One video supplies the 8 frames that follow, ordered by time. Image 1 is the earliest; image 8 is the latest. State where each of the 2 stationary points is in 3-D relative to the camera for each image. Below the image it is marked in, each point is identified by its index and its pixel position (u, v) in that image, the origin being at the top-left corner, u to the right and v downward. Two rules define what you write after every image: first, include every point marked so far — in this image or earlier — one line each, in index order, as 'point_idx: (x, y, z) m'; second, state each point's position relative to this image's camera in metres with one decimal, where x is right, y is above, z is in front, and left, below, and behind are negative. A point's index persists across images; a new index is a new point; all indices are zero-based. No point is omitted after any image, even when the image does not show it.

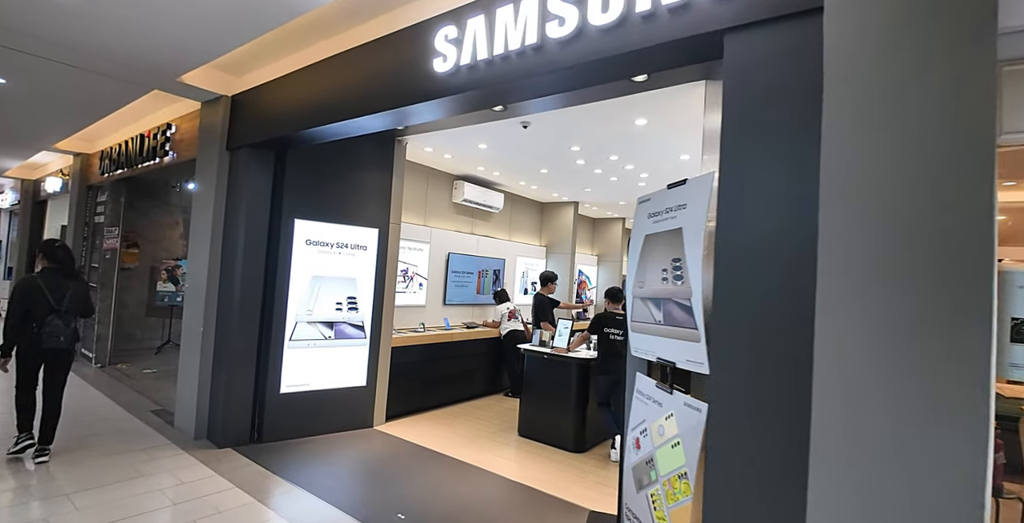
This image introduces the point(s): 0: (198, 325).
0: (-2.6, -0.5, +4.1) m
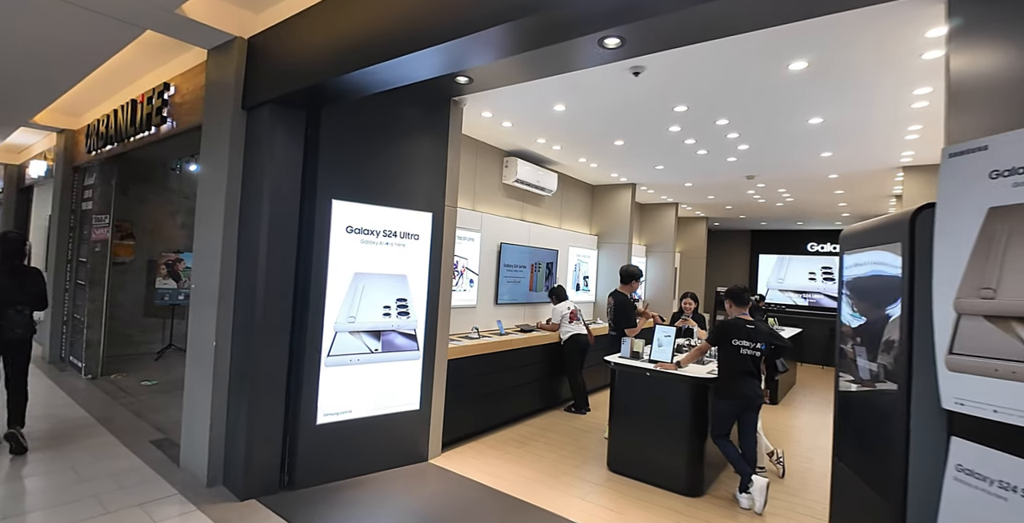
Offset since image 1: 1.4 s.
0: (-2.0, -0.5, +3.2) m
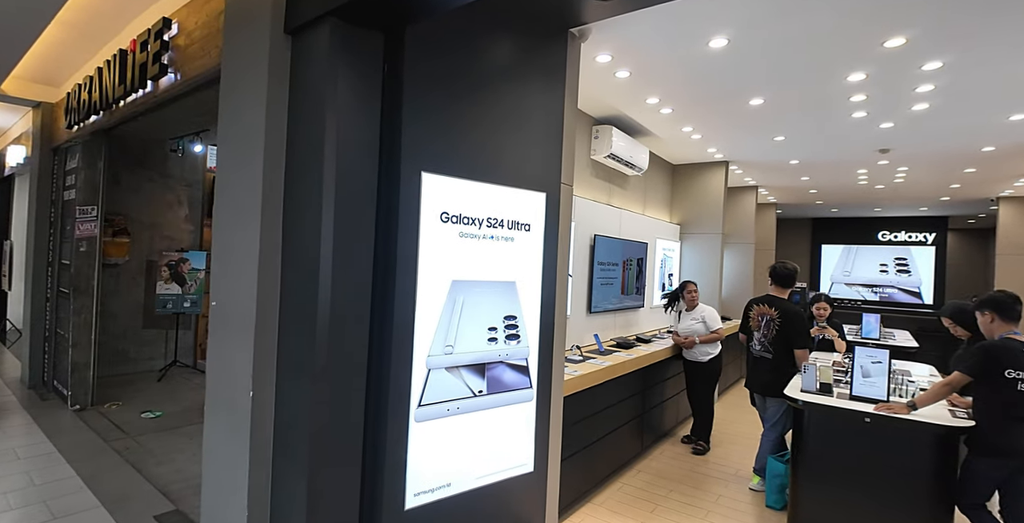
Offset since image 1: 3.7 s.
0: (-1.2, -0.5, +2.1) m
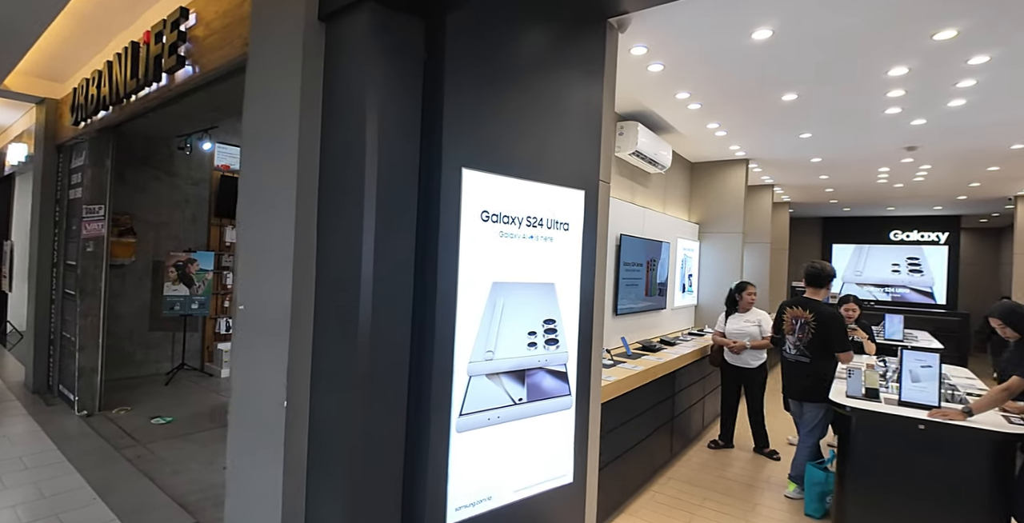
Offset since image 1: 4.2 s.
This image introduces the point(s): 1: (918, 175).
0: (-1.0, -0.5, +2.0) m
1: (+5.0, +1.0, +6.0) m
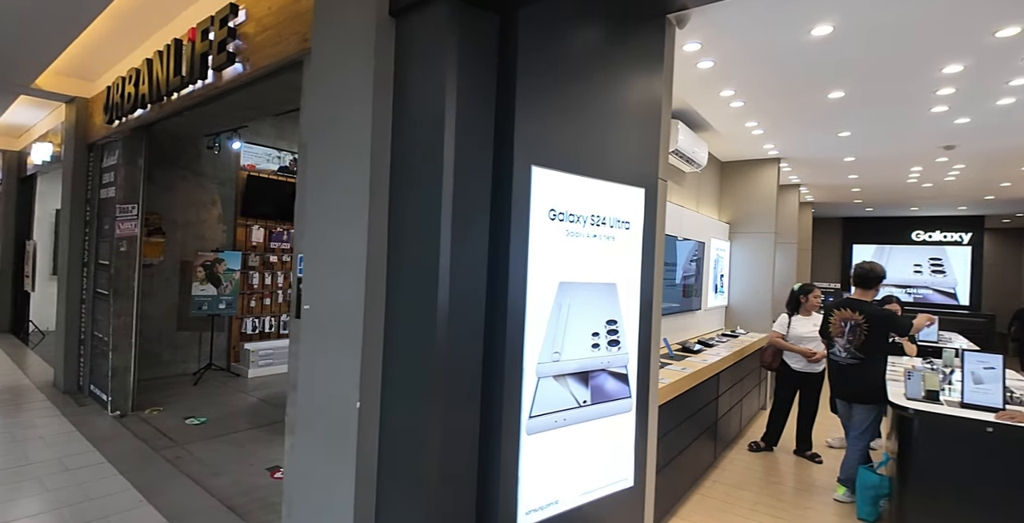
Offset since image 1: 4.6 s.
0: (-0.7, -0.5, +1.9) m
1: (+5.3, +1.0, +5.9) m
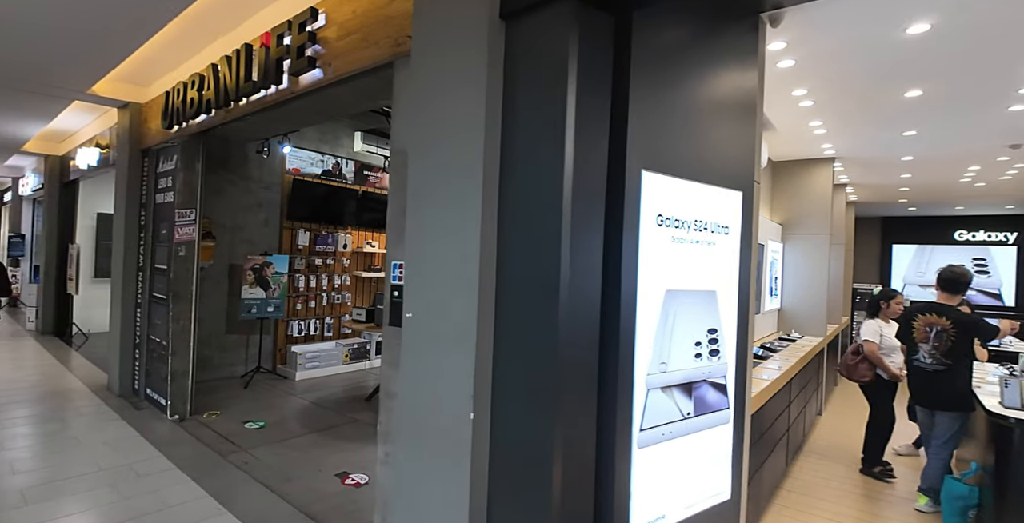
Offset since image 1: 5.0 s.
0: (-0.2, -0.6, +1.9) m
1: (+5.8, +1.0, +5.7) m
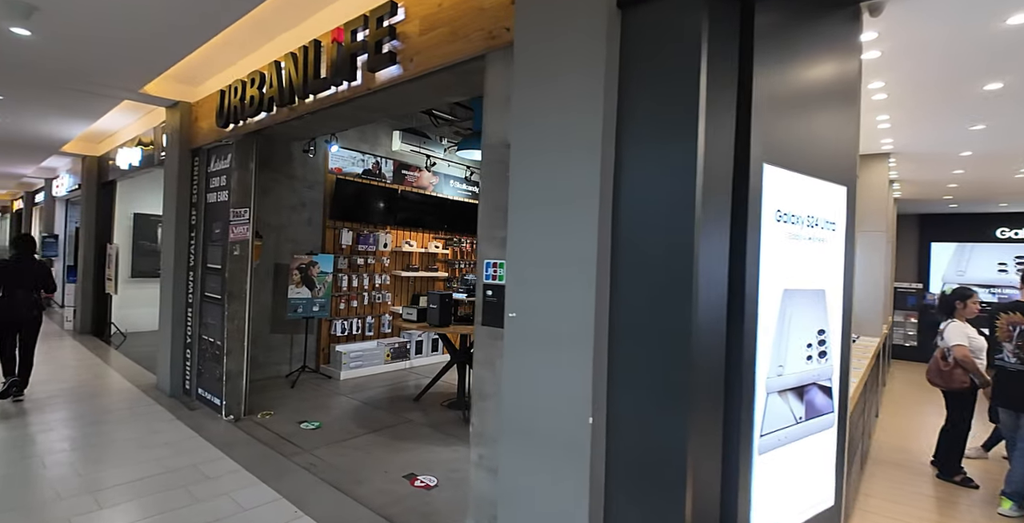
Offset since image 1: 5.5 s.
0: (+0.2, -0.6, +1.8) m
1: (+6.3, +1.1, +5.5) m
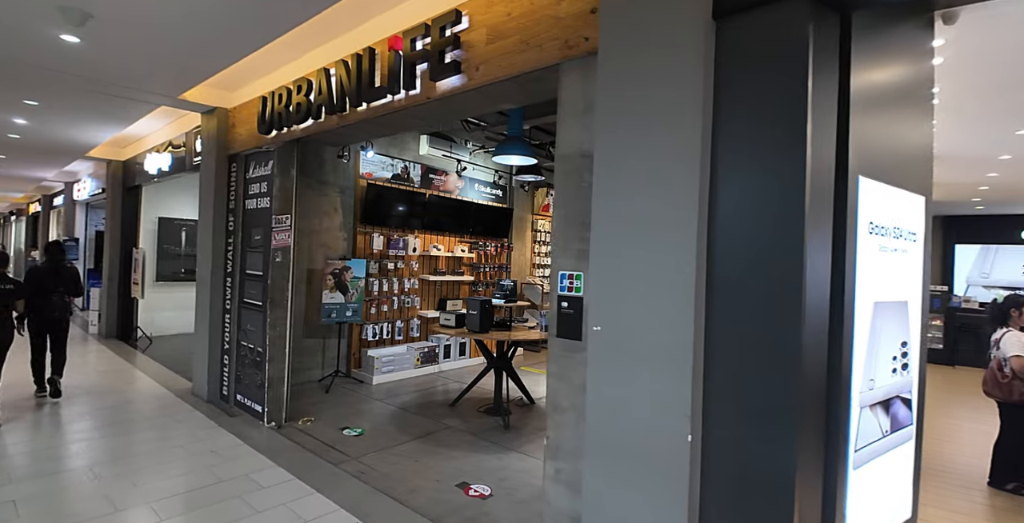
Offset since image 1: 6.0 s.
0: (+0.6, -0.6, +1.8) m
1: (+6.7, +1.0, +5.5) m
